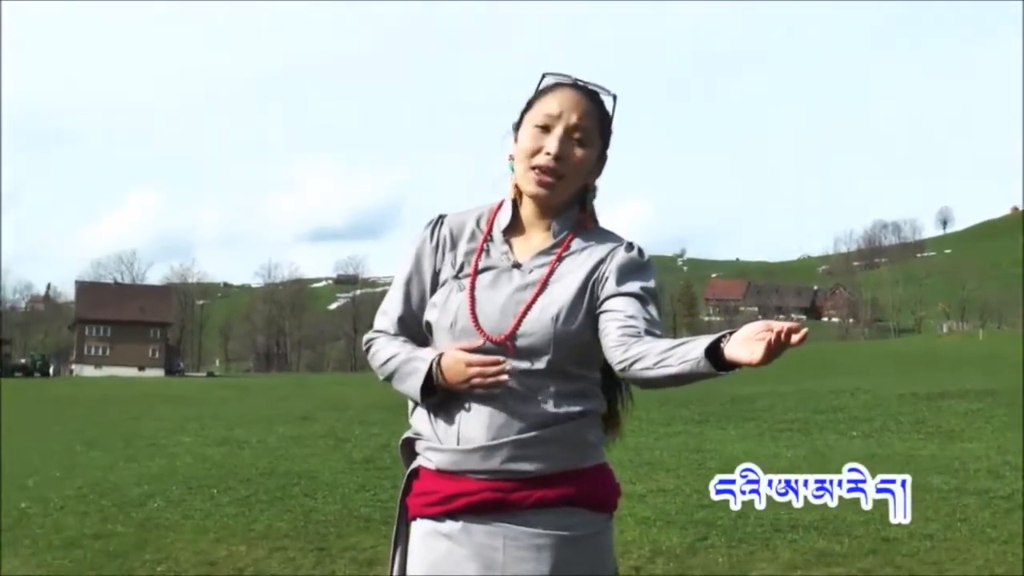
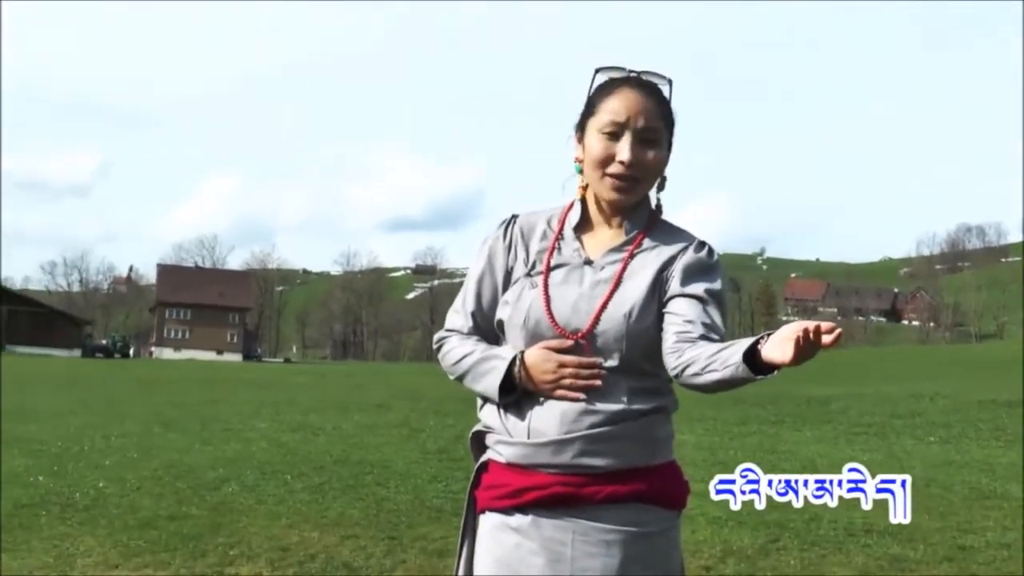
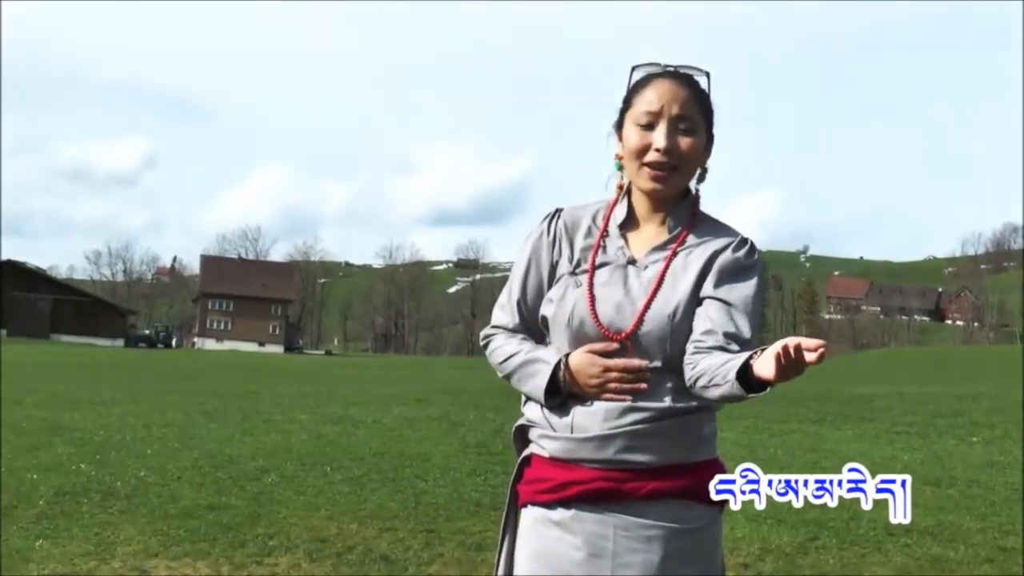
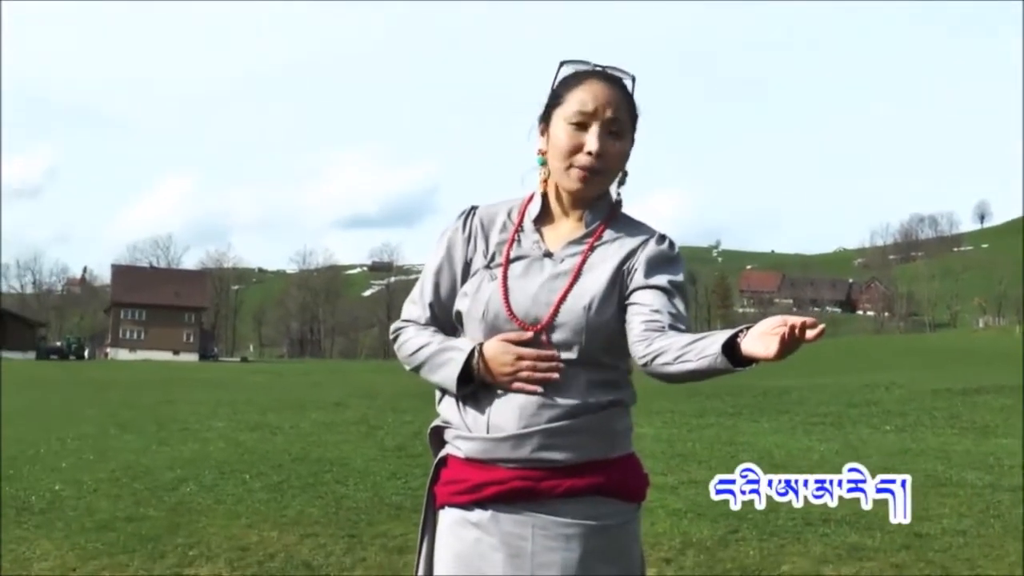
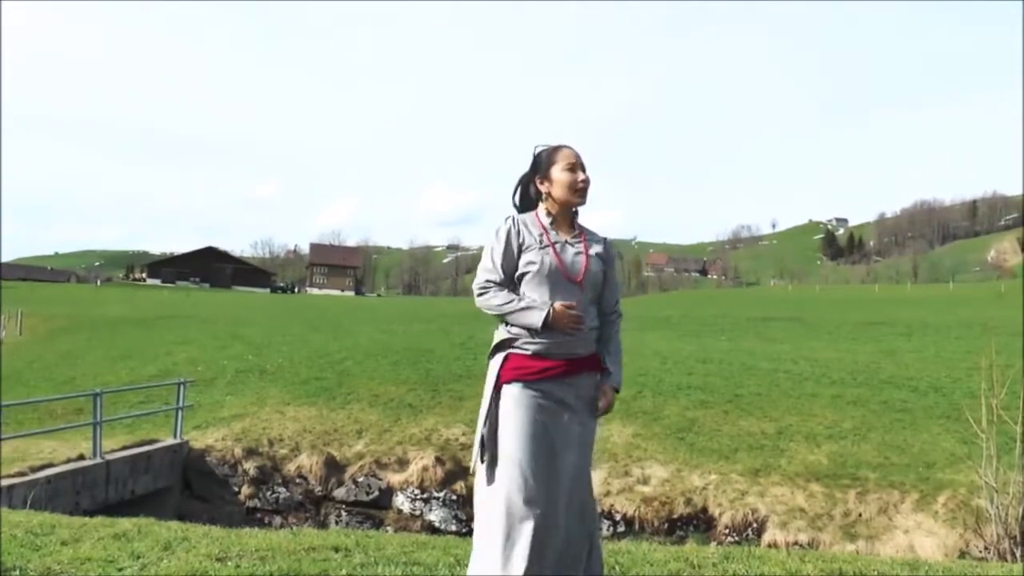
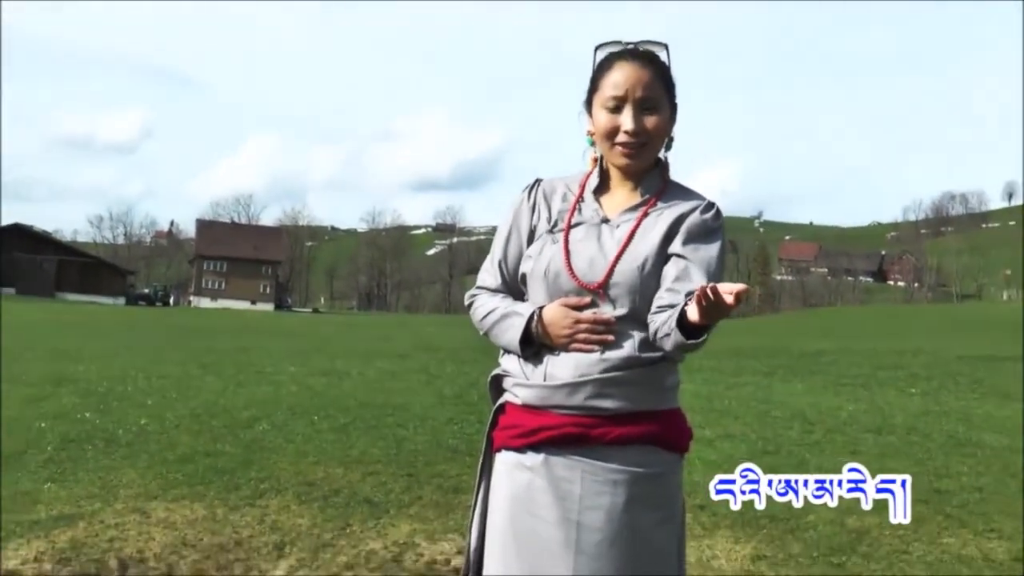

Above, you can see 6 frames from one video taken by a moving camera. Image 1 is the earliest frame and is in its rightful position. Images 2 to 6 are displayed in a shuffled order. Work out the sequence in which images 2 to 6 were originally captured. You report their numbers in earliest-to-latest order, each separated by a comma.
4, 2, 3, 6, 5
